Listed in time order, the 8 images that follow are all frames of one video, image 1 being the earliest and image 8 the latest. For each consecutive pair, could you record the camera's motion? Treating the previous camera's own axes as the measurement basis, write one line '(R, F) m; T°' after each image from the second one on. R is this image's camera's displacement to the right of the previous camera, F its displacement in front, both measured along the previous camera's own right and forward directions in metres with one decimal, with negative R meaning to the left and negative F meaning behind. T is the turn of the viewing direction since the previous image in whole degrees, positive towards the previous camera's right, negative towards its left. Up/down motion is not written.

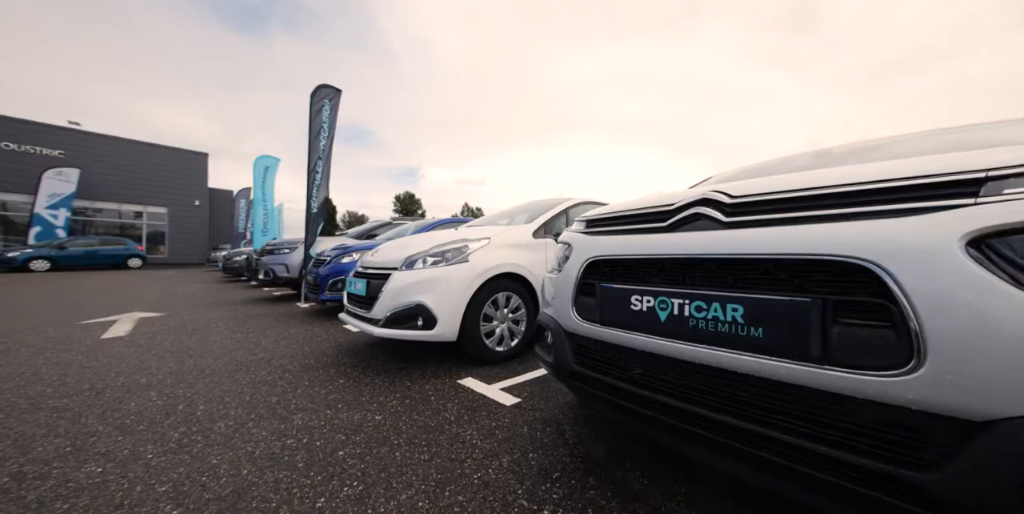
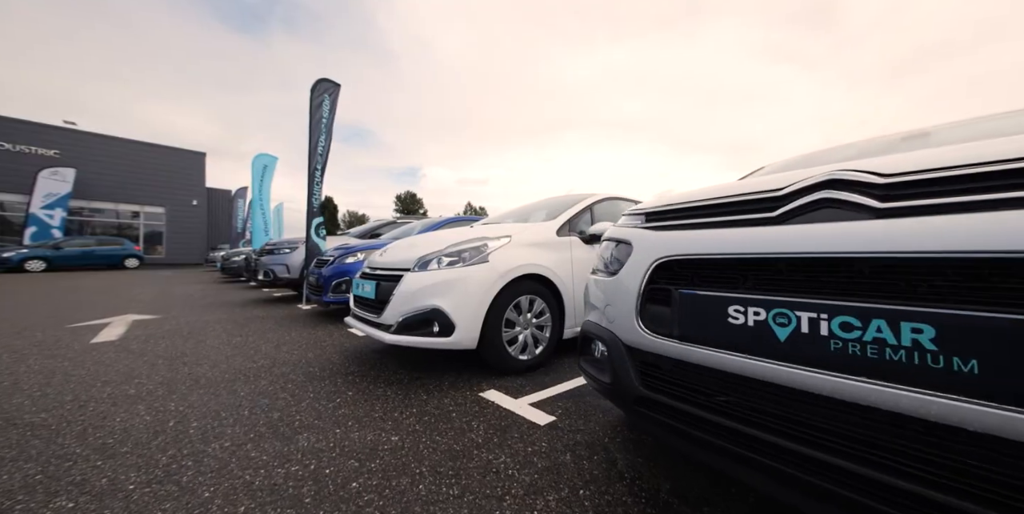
(-0.2, +0.2) m; 0°
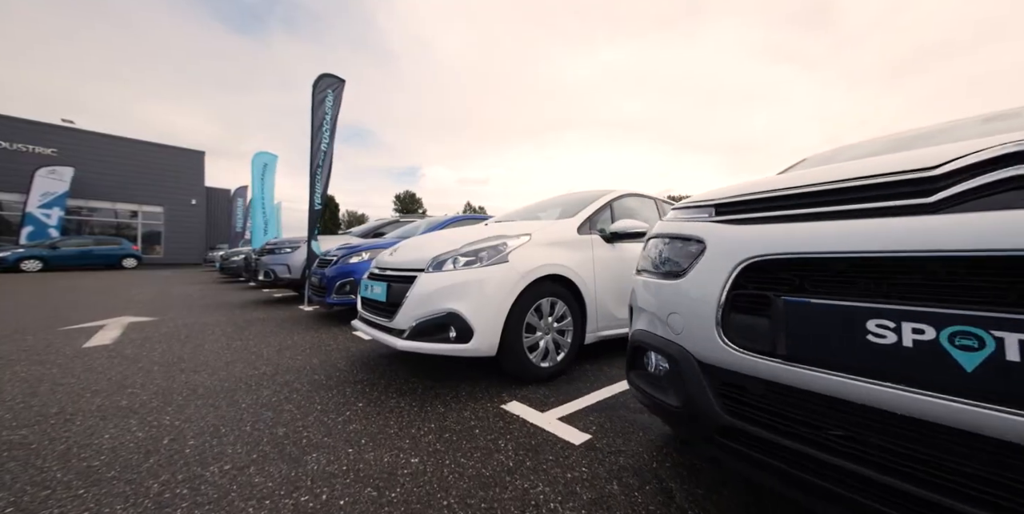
(-0.1, +0.2) m; 0°
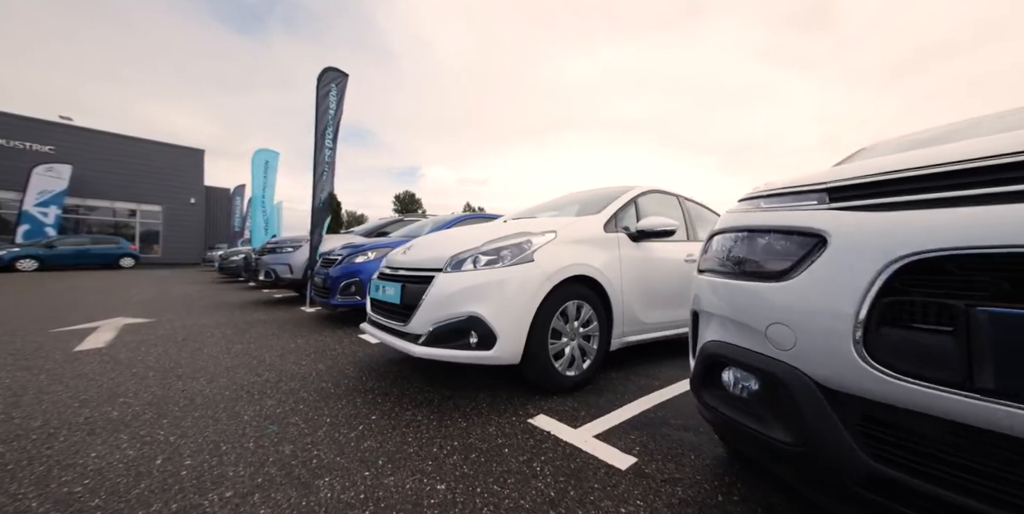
(-0.2, +0.2) m; 0°
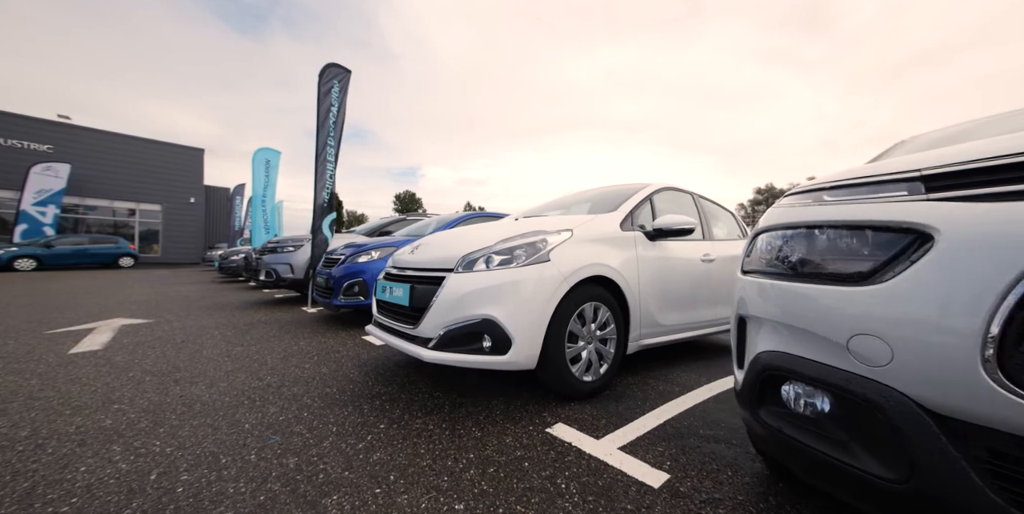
(-0.1, +0.1) m; 0°
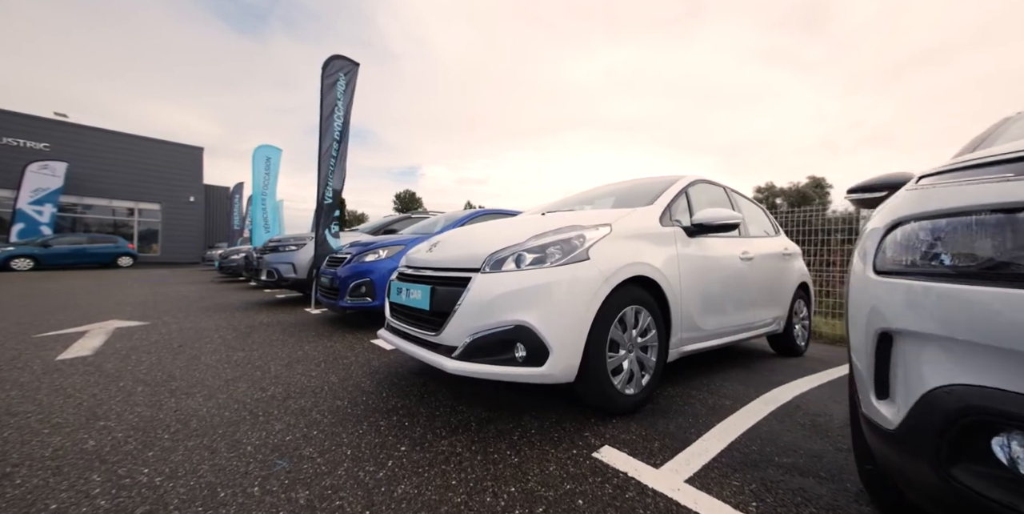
(-0.2, +0.2) m; 0°
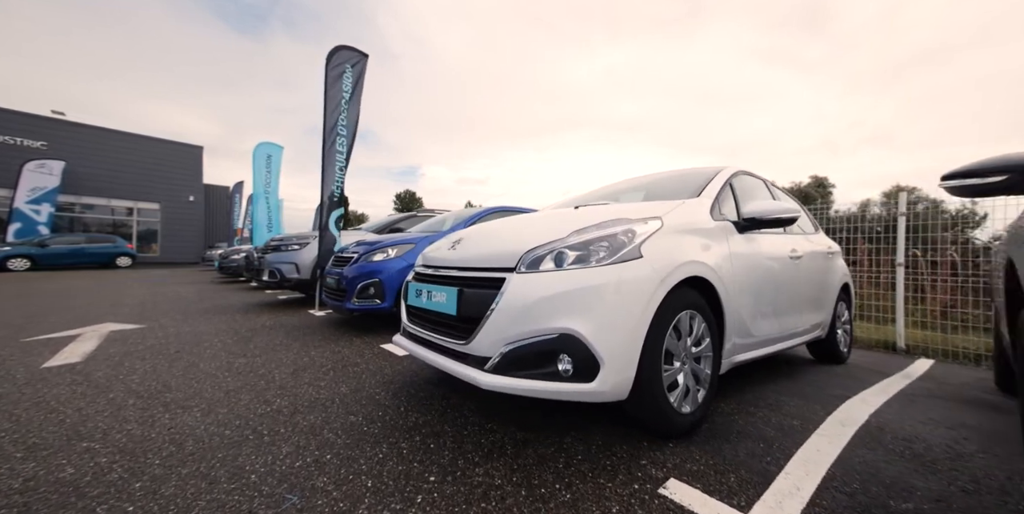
(-0.2, +0.2) m; 0°
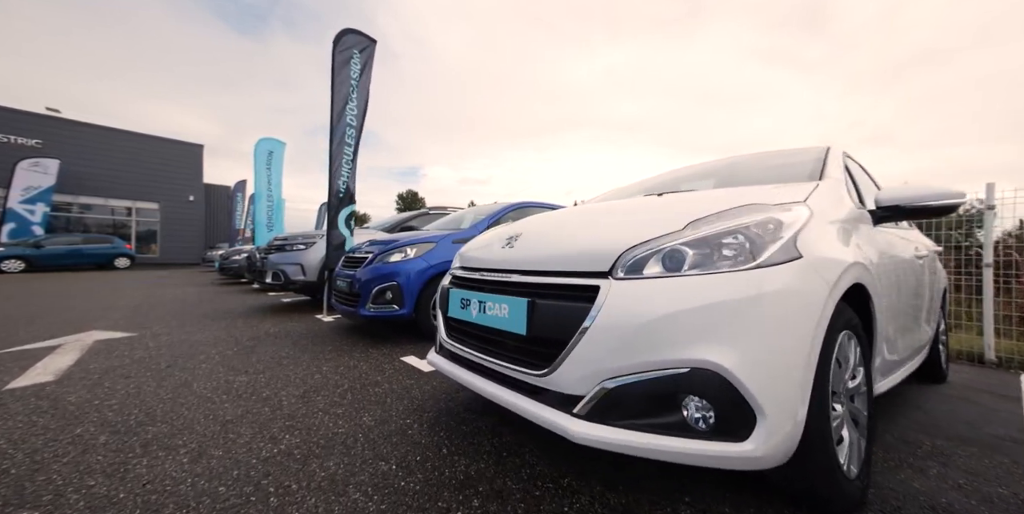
(-0.3, +0.5) m; 0°
